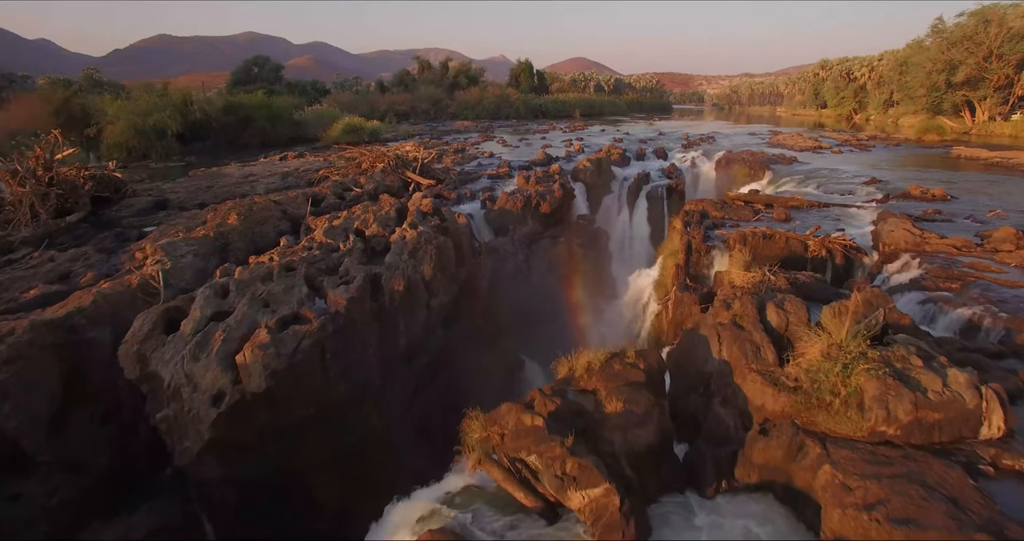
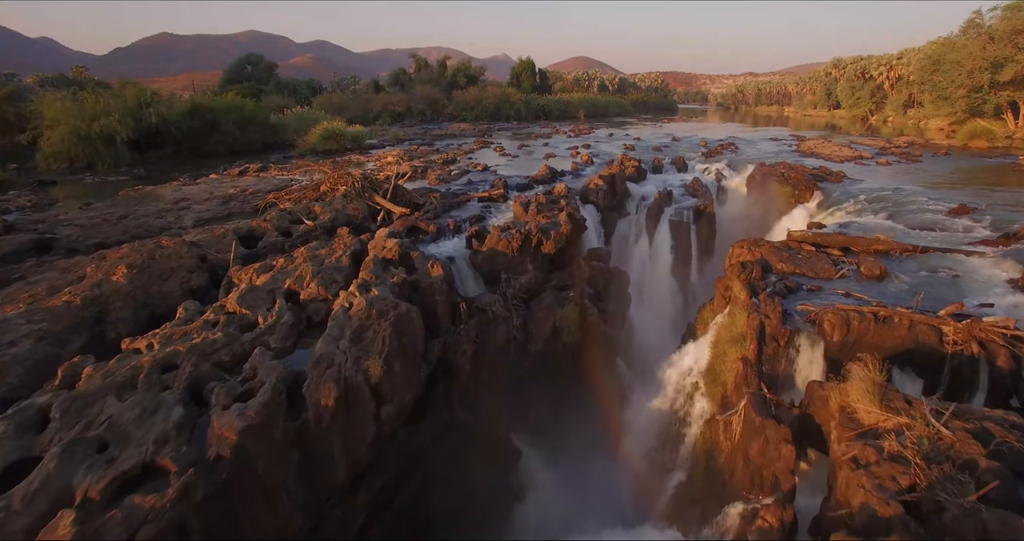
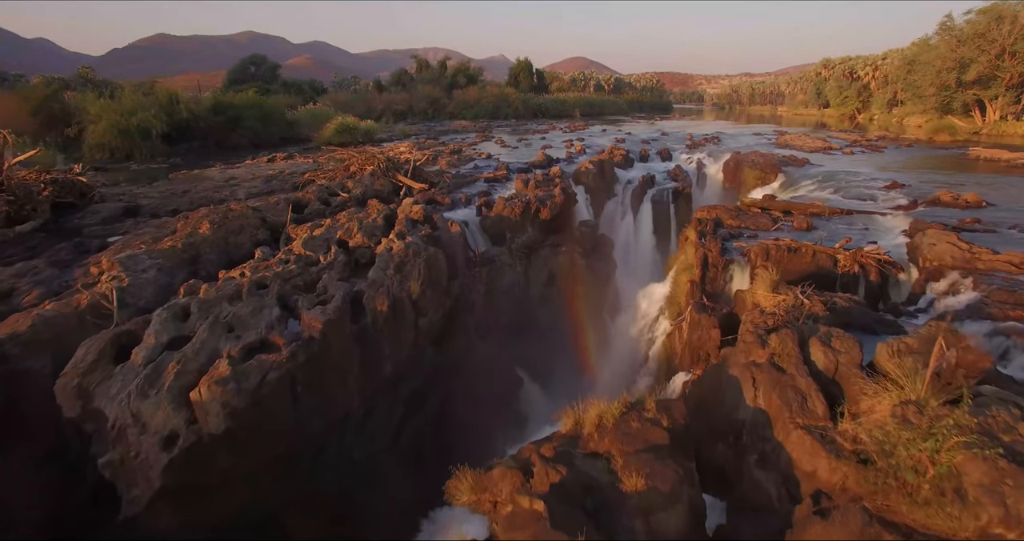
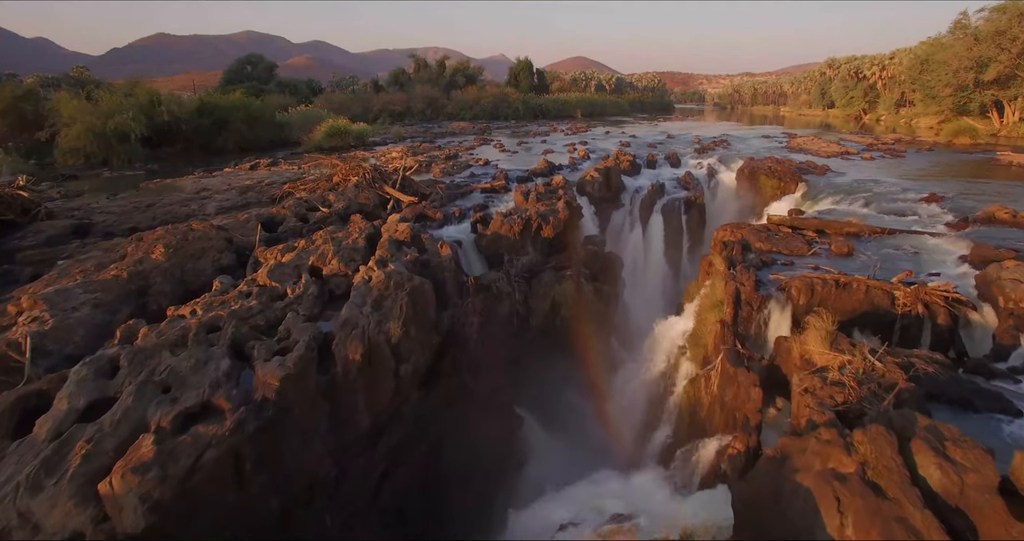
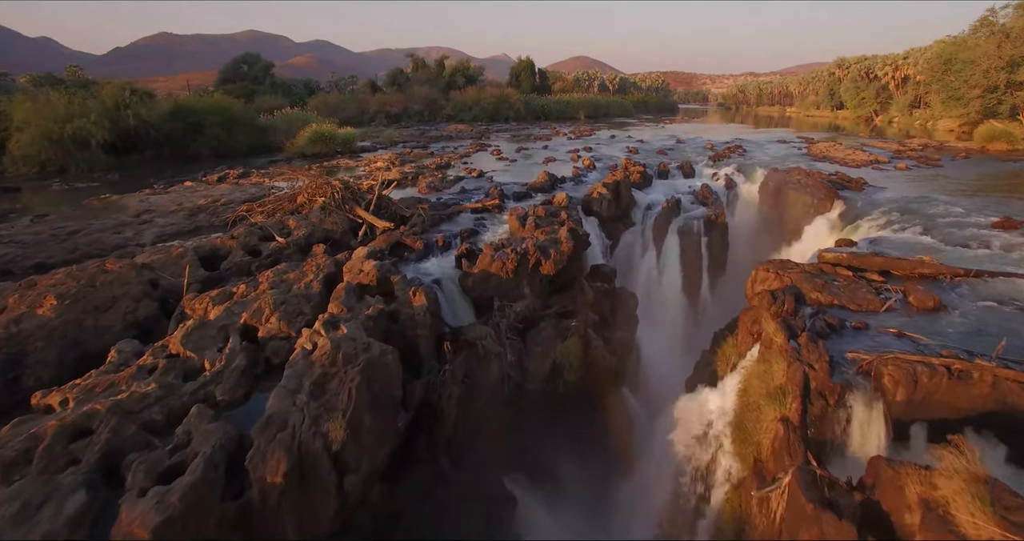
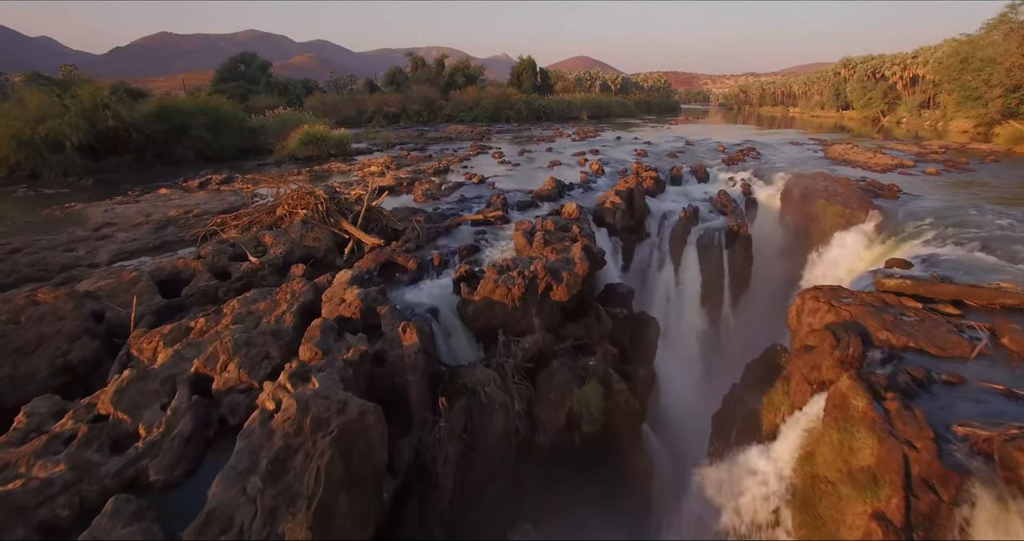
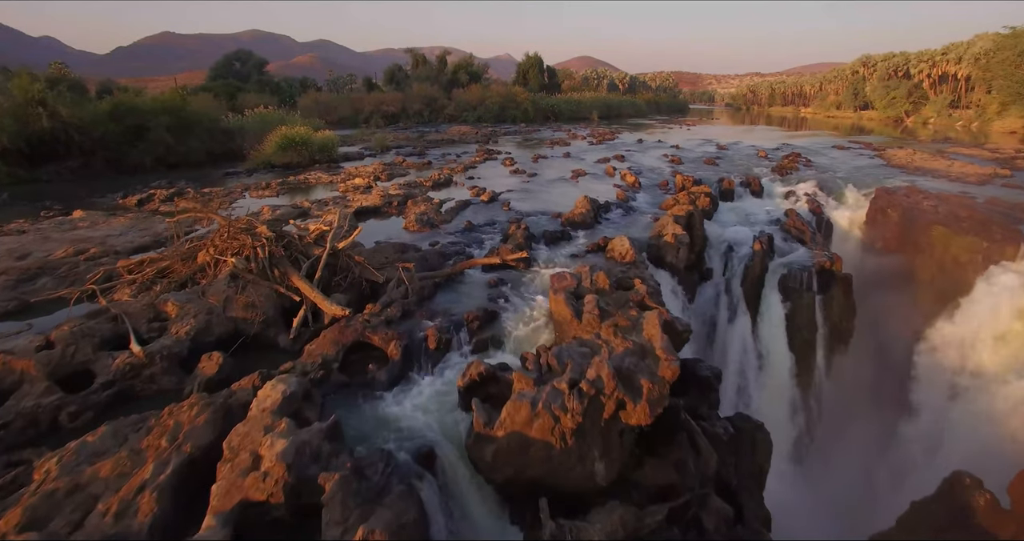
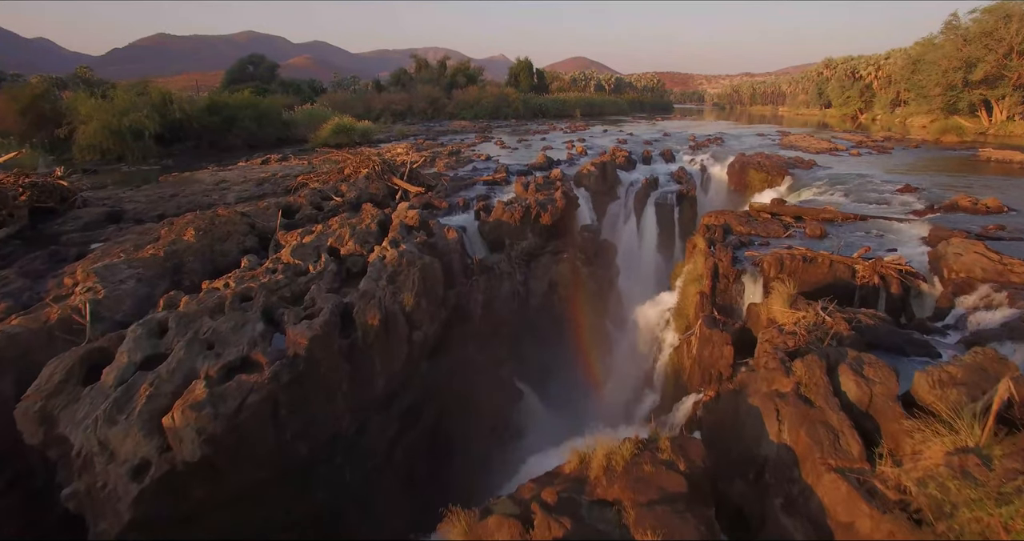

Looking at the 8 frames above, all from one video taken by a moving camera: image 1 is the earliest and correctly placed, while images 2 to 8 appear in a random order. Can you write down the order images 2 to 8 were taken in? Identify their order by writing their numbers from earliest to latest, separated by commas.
3, 8, 4, 2, 5, 6, 7
